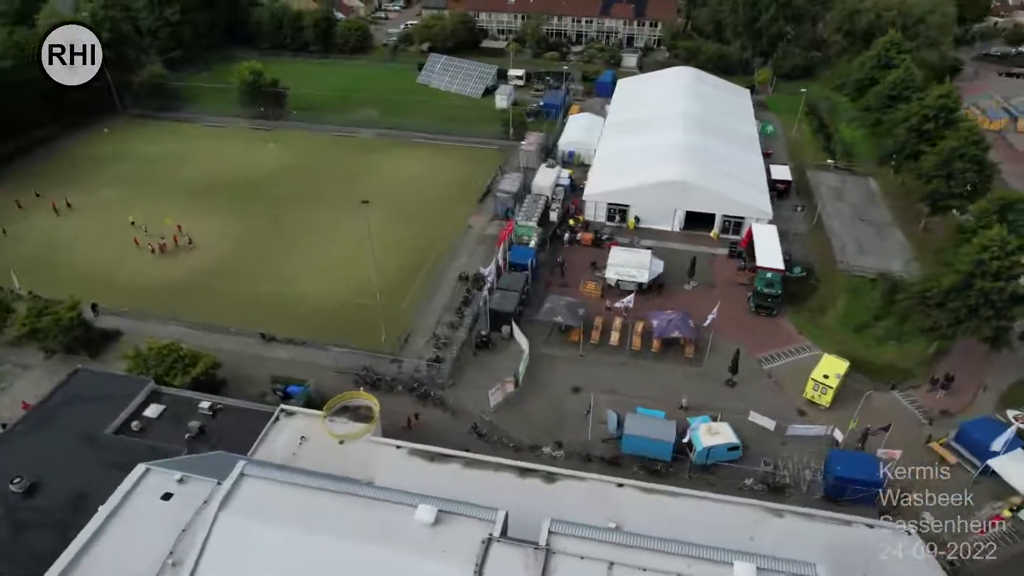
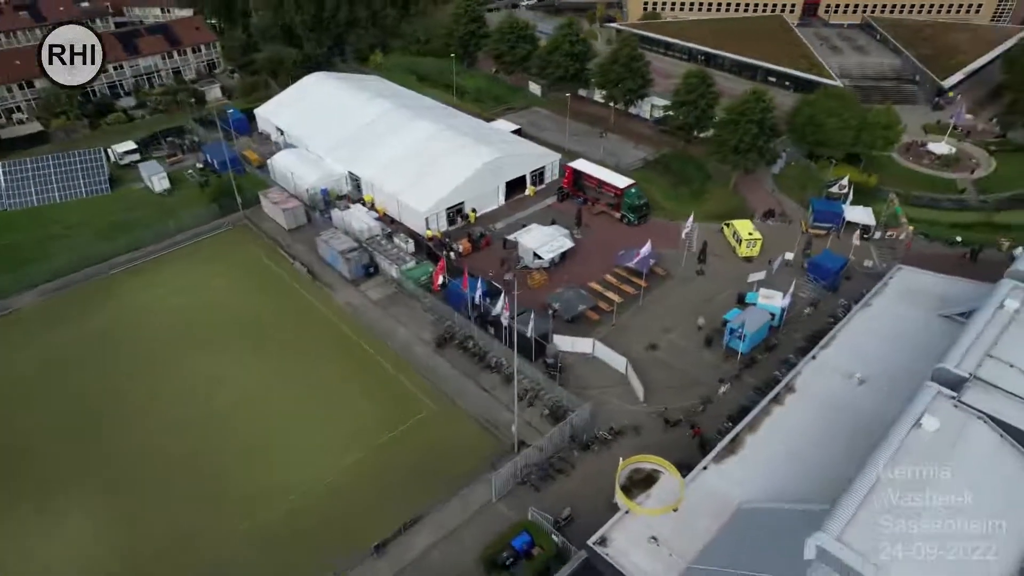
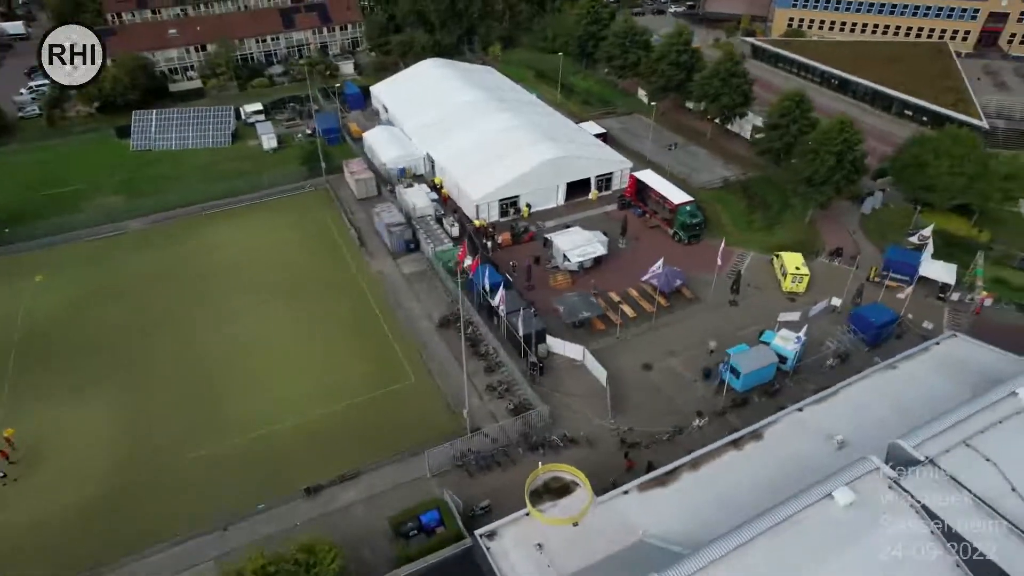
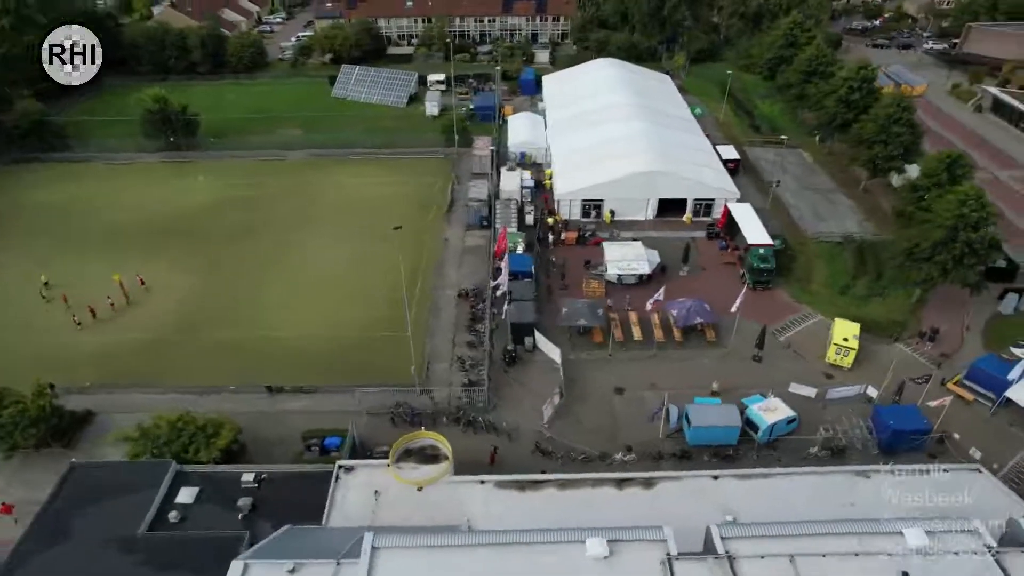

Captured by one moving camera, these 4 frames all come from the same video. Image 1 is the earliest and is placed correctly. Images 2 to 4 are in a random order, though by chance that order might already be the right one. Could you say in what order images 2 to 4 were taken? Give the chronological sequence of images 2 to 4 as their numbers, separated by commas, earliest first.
4, 3, 2
